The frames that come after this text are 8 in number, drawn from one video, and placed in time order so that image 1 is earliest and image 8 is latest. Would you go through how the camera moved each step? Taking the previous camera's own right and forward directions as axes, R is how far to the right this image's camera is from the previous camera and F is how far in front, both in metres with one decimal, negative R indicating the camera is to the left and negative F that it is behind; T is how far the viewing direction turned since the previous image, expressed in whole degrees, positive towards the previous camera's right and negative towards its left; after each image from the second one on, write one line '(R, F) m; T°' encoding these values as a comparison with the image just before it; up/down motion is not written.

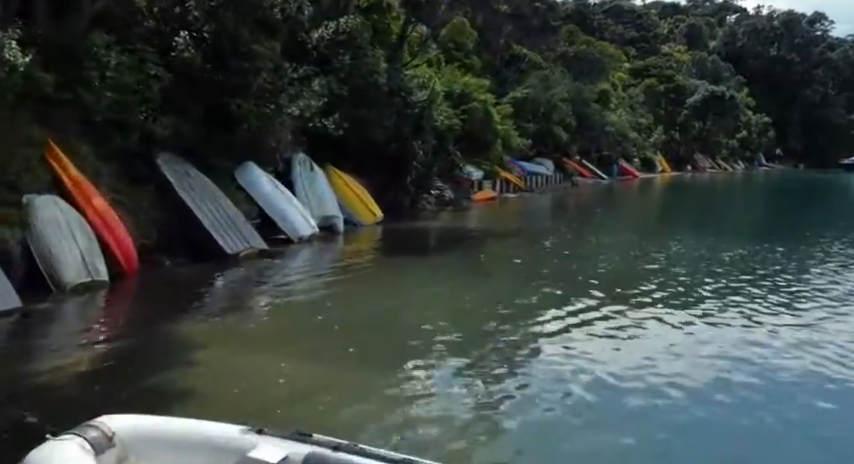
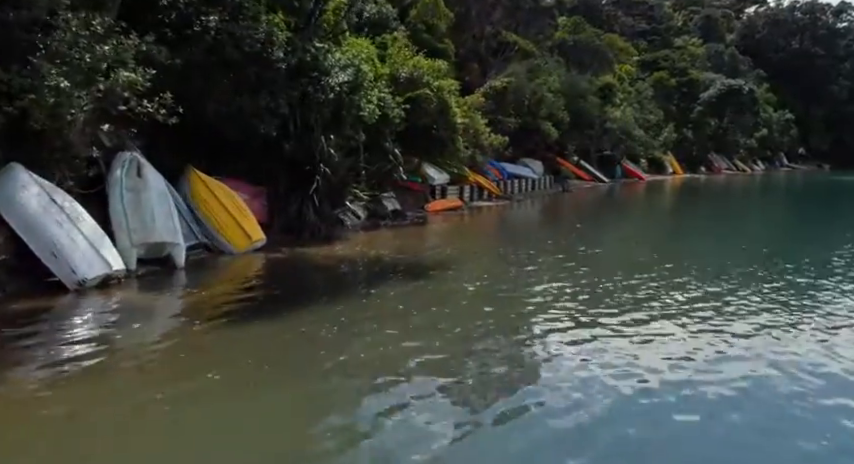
(+2.4, +5.7) m; -1°
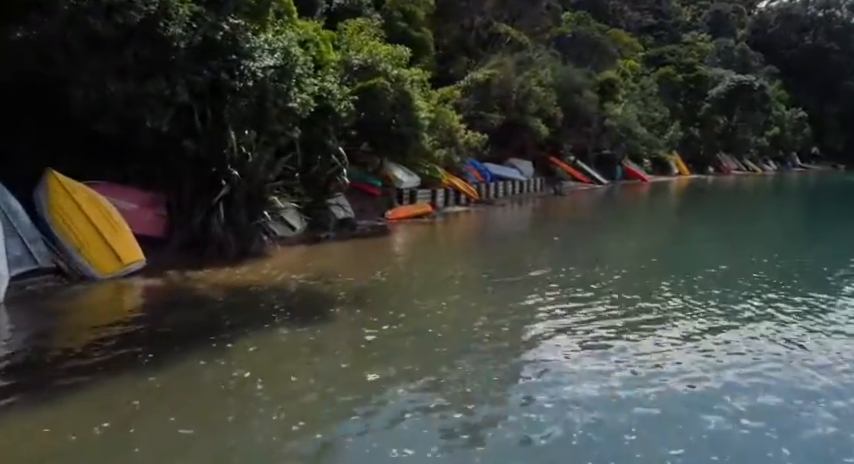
(+1.5, +3.1) m; -1°
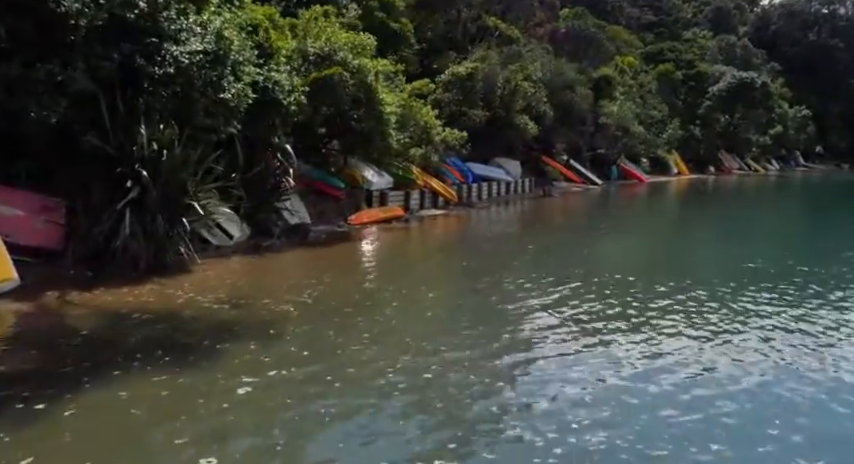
(+1.0, +2.0) m; 0°
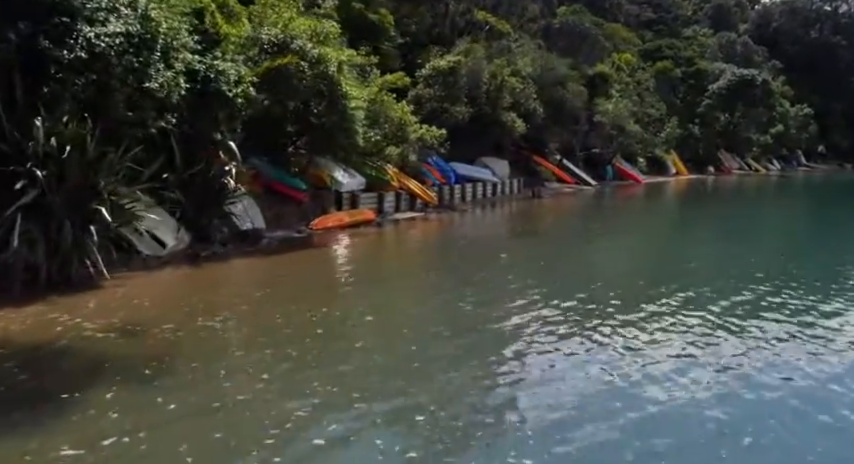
(+0.8, +1.7) m; 0°
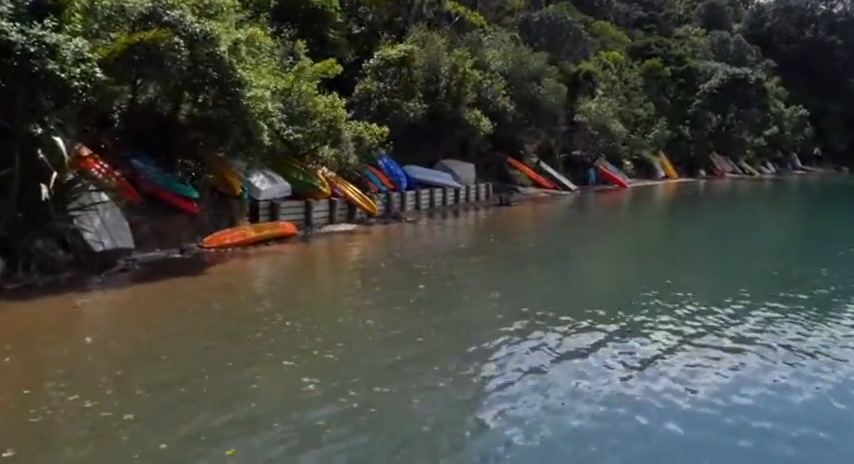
(+1.7, +3.4) m; 0°
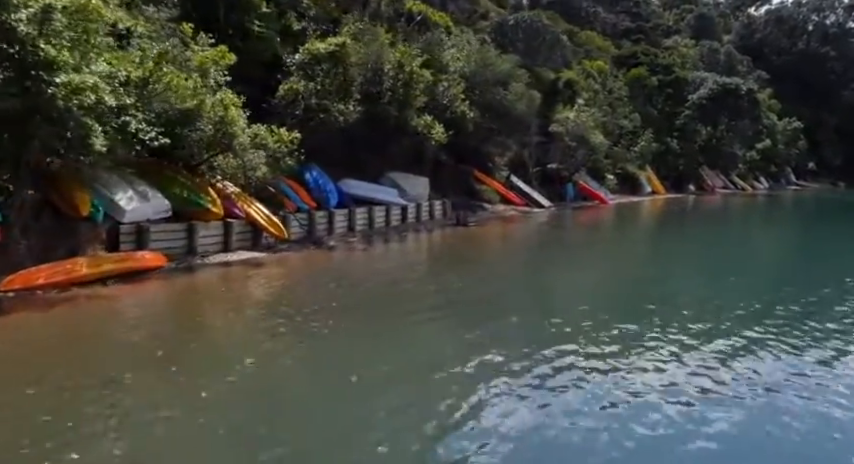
(+1.8, +3.8) m; +1°
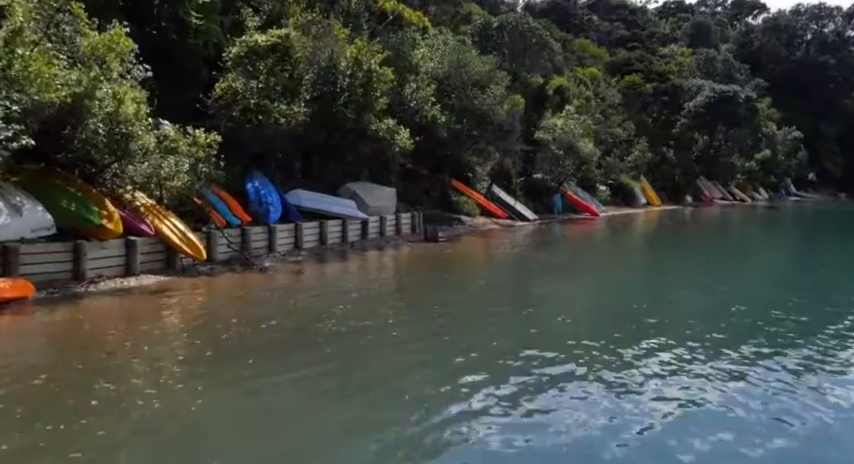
(+1.1, +2.6) m; 0°
